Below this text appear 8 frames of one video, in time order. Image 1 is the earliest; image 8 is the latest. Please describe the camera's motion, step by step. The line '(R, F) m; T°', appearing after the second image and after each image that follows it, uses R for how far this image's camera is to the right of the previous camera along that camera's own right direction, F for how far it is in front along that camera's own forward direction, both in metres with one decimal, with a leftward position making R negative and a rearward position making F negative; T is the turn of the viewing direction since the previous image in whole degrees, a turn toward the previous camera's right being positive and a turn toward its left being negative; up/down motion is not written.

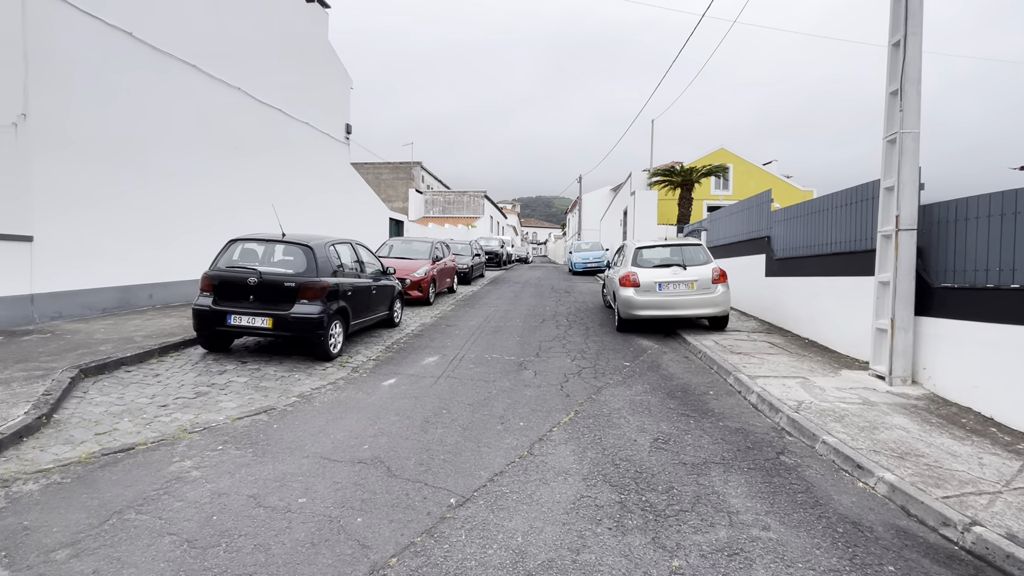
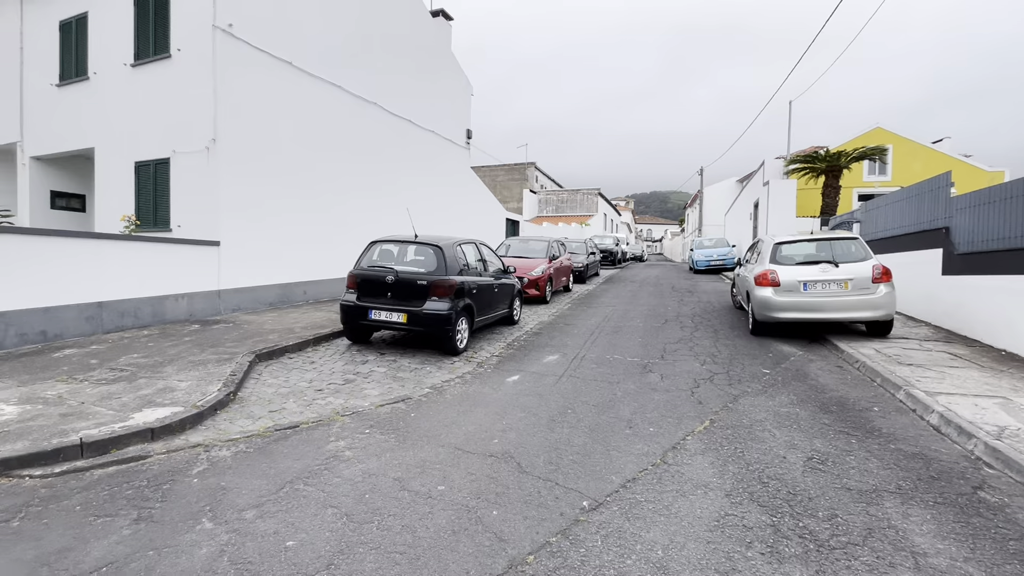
(-0.1, 0.0) m; -13°
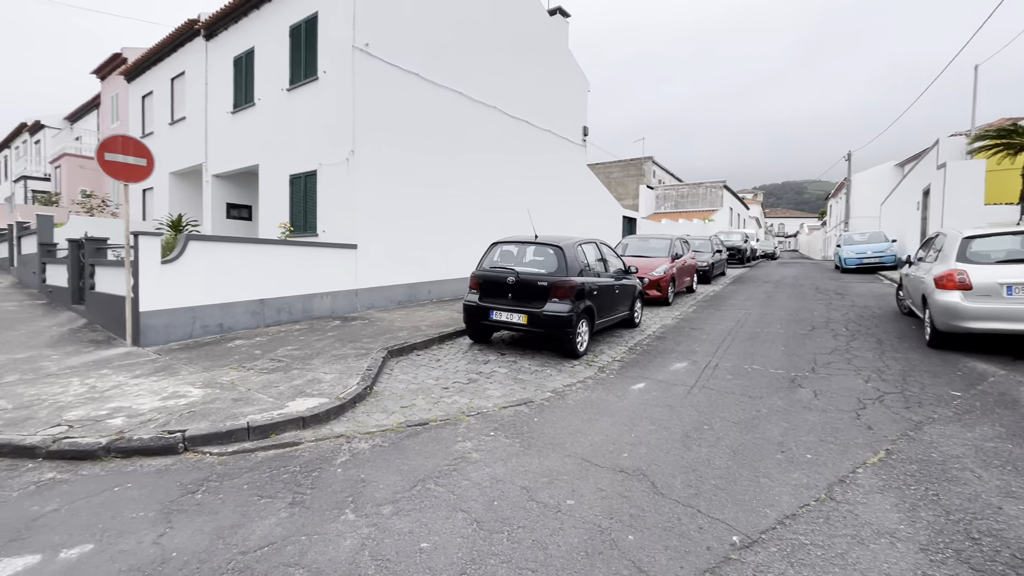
(-0.1, +0.2) m; -13°
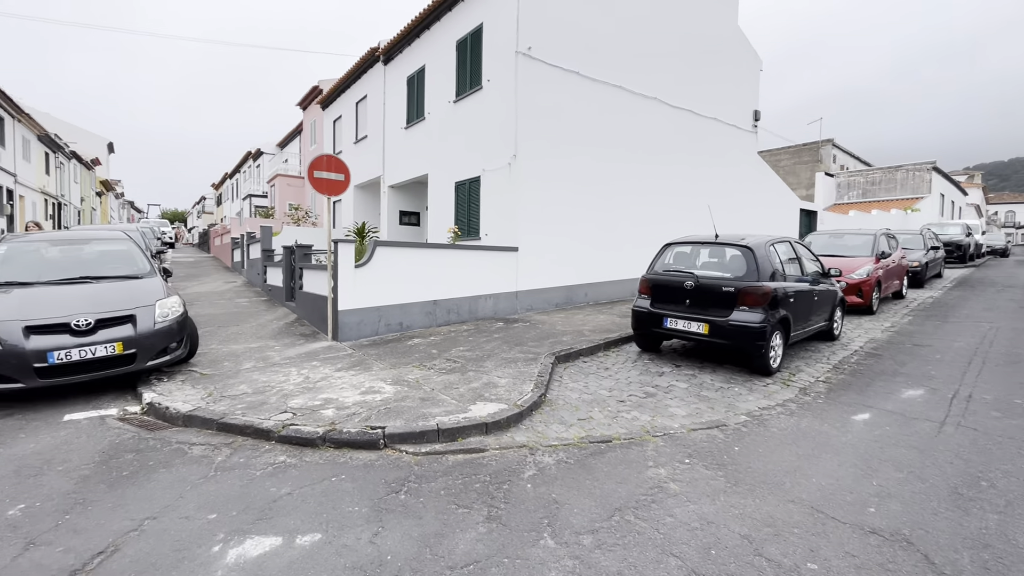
(-0.4, +0.2) m; -17°
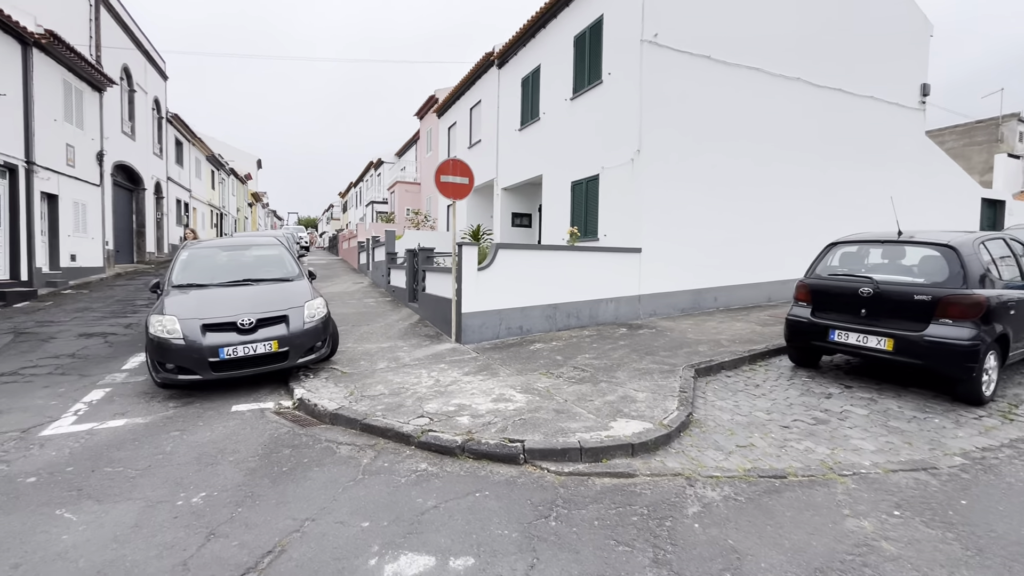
(-0.4, +0.3) m; -12°
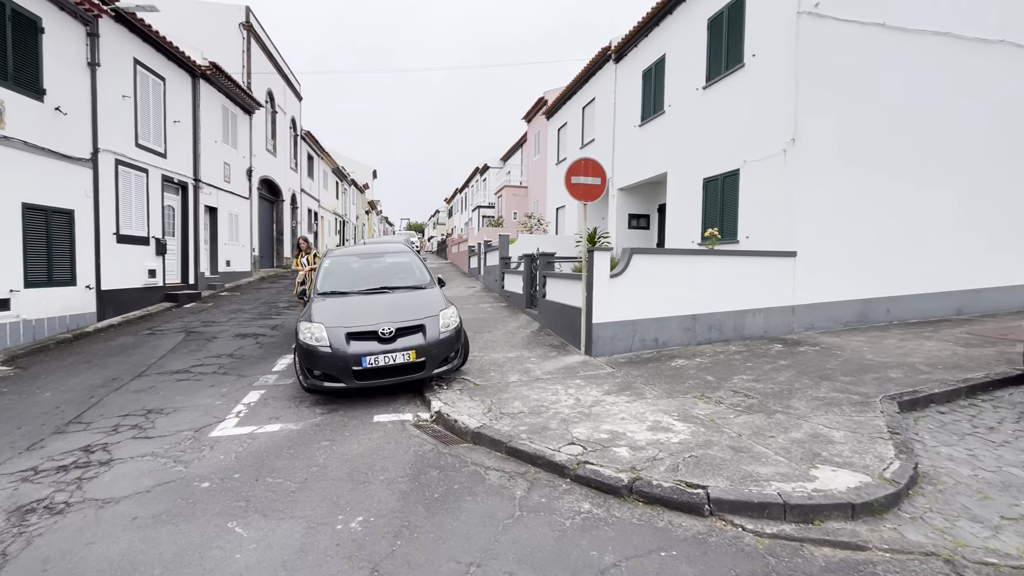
(-0.5, +0.4) m; -11°
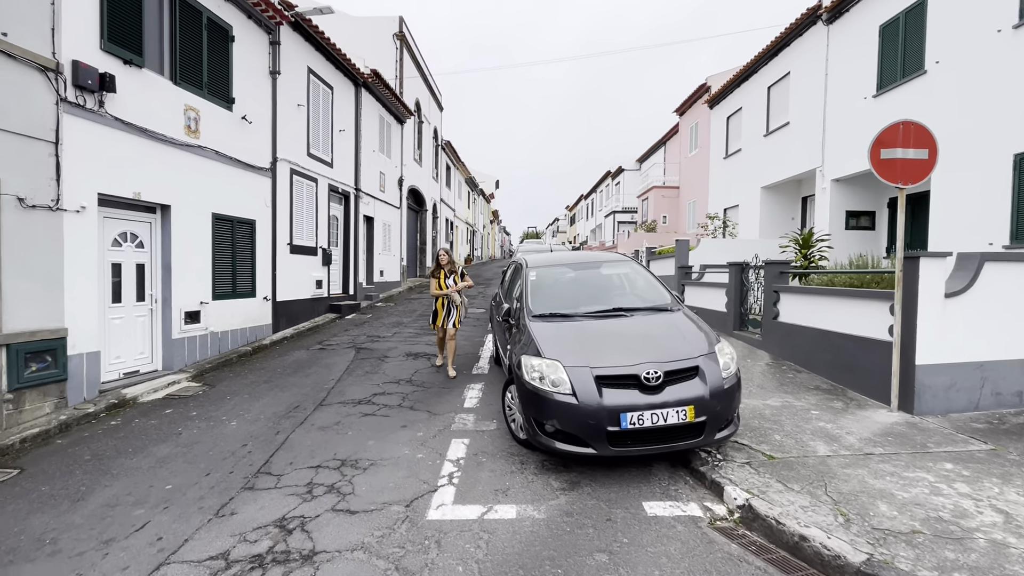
(-1.6, +1.5) m; -13°
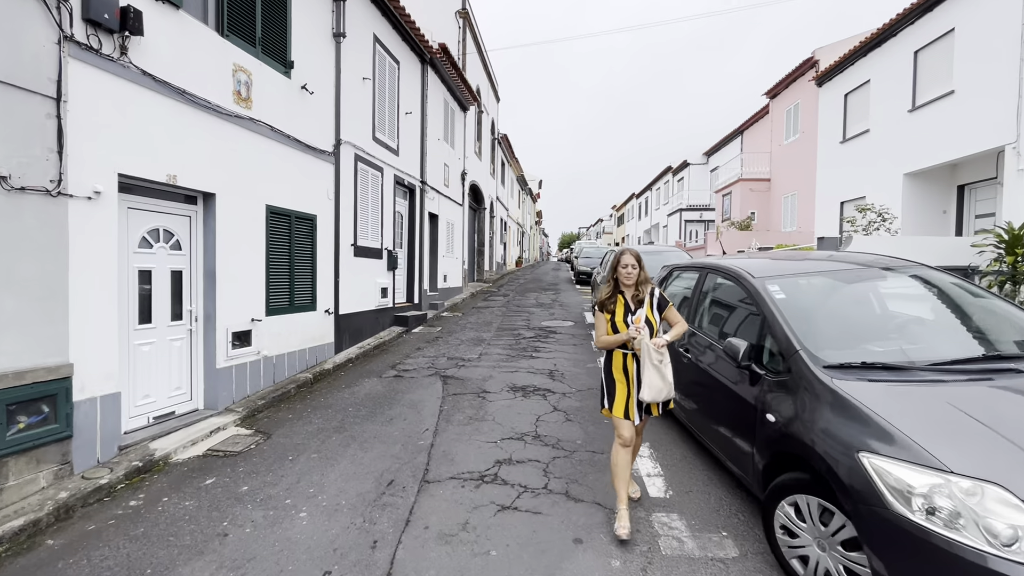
(-1.3, +1.9) m; -4°
